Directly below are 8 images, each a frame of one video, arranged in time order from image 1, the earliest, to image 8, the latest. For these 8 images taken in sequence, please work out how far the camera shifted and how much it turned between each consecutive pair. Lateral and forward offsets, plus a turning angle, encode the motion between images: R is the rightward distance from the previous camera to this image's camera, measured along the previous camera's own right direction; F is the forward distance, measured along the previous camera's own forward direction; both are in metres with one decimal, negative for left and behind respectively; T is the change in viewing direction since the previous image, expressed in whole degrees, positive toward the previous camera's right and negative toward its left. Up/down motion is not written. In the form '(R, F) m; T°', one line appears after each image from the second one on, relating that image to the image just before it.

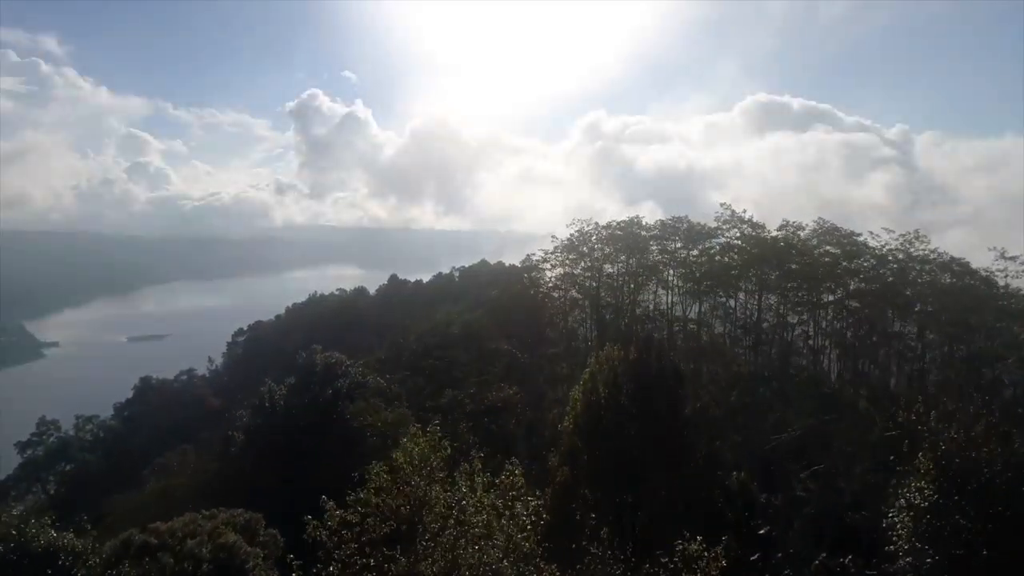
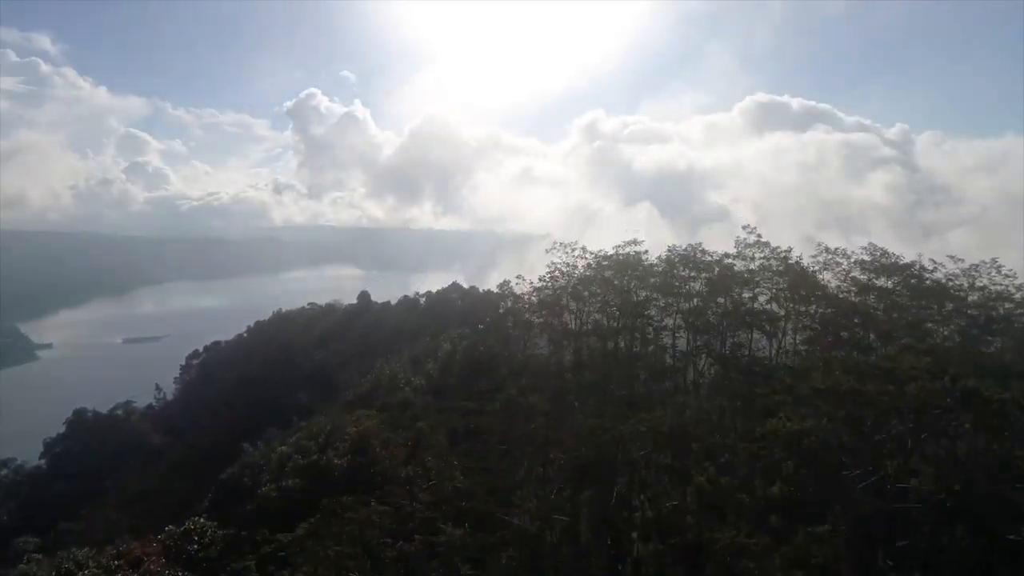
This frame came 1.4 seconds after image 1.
(+0.8, +4.3) m; 0°
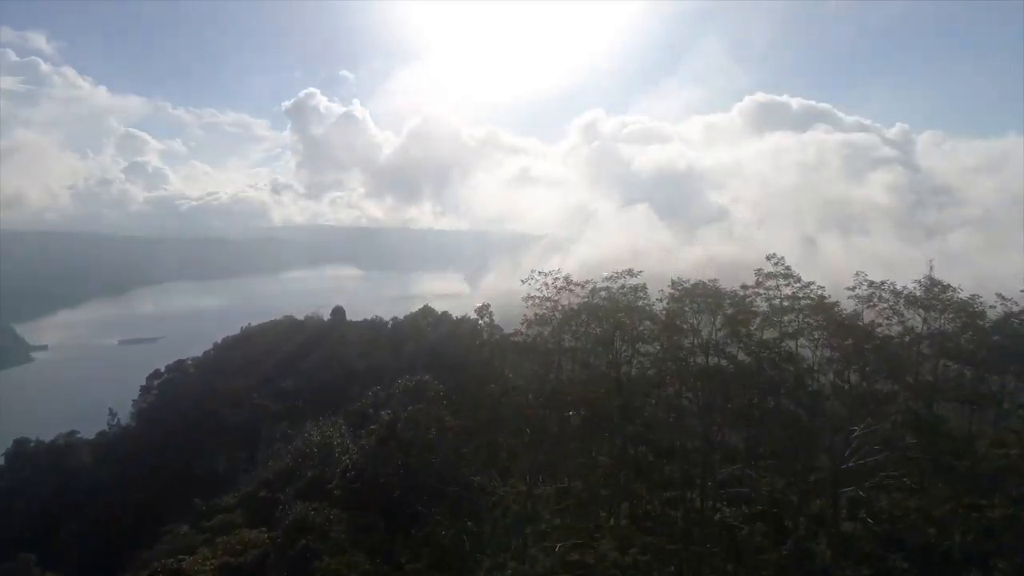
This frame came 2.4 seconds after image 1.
(+0.6, +3.1) m; 0°
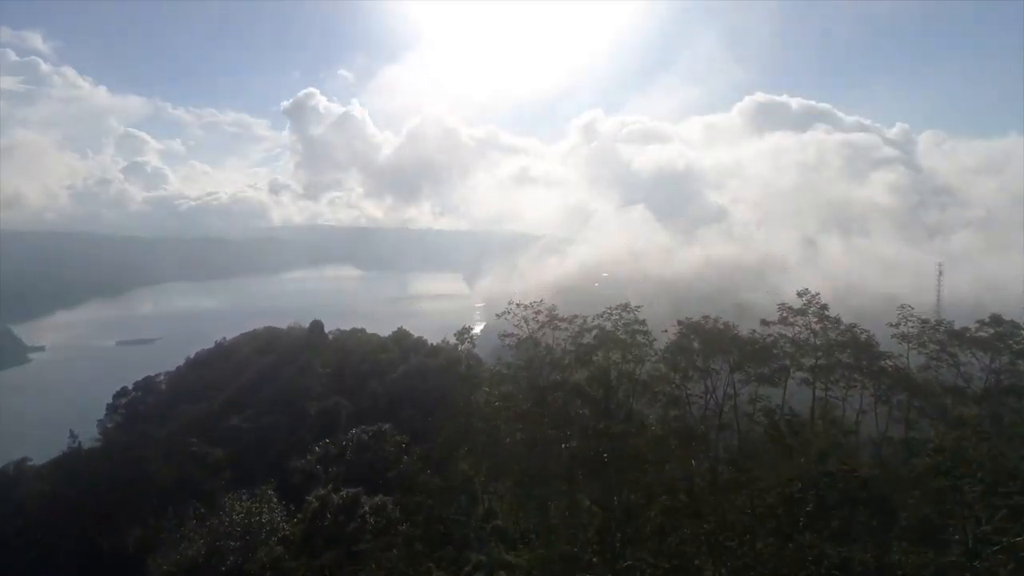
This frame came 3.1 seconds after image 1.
(+0.4, +2.3) m; 0°
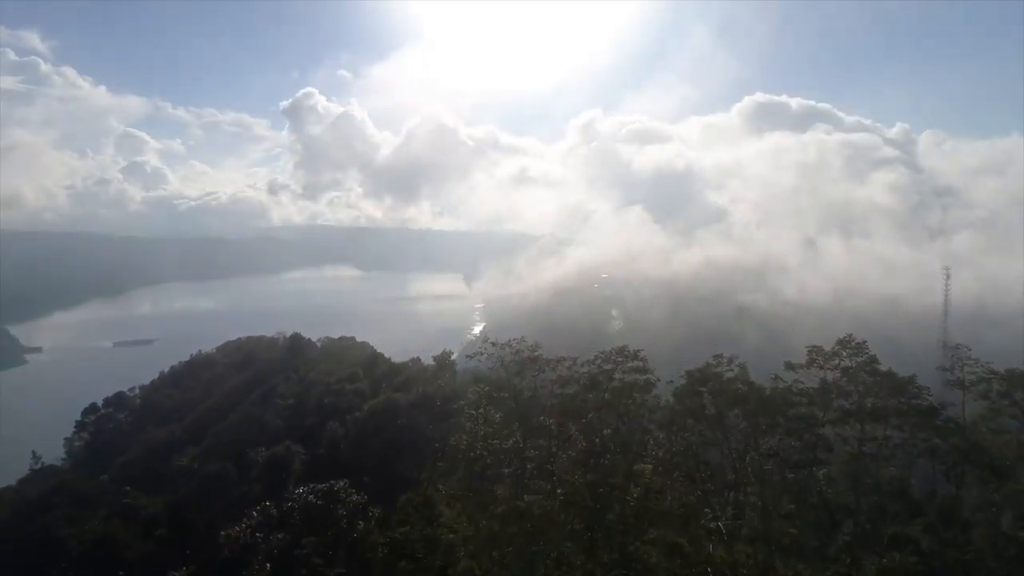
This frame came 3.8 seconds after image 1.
(+0.3, +1.9) m; 0°
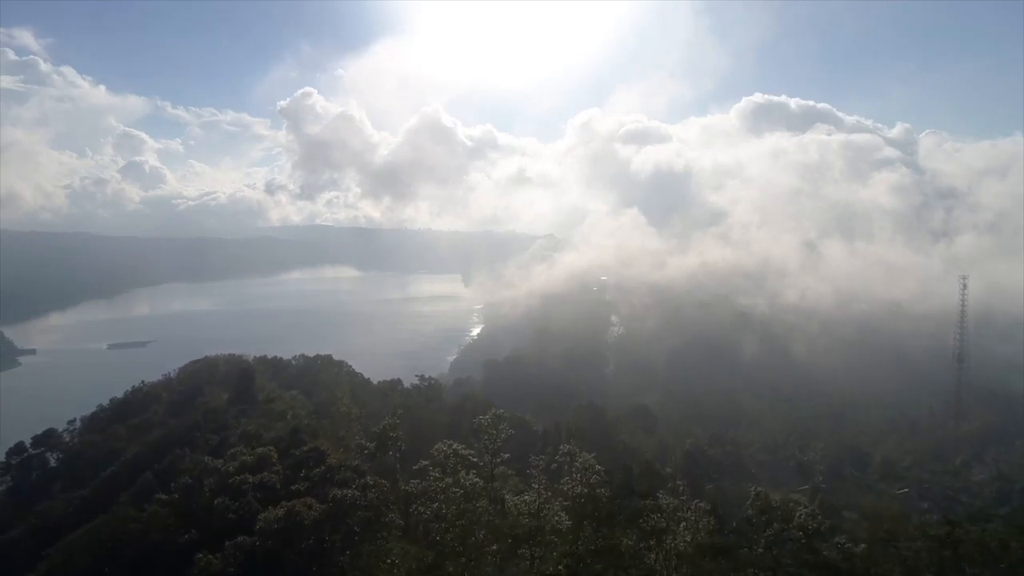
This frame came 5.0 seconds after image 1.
(+0.6, +3.9) m; 0°
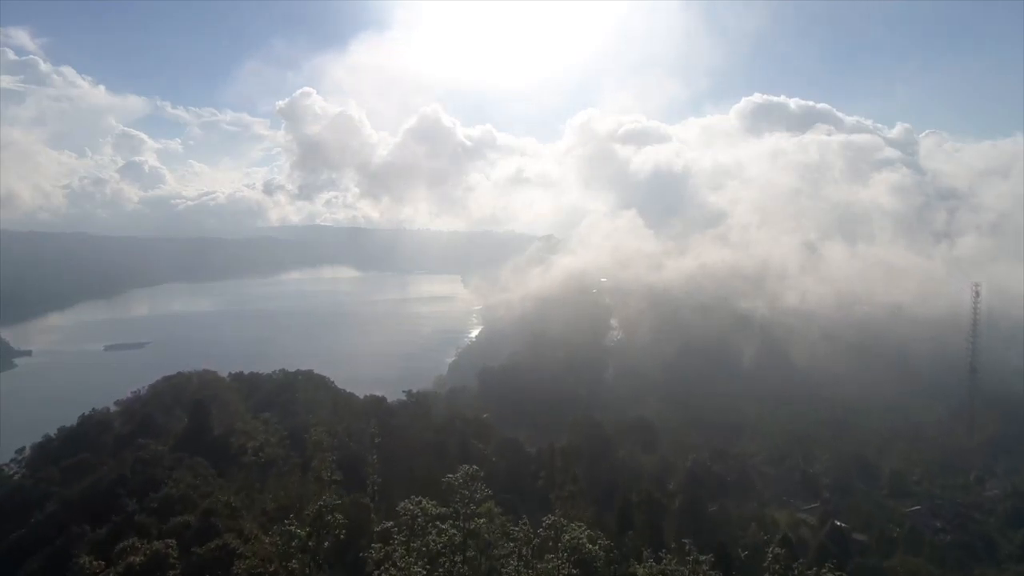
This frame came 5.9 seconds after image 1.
(+0.5, +2.7) m; 0°
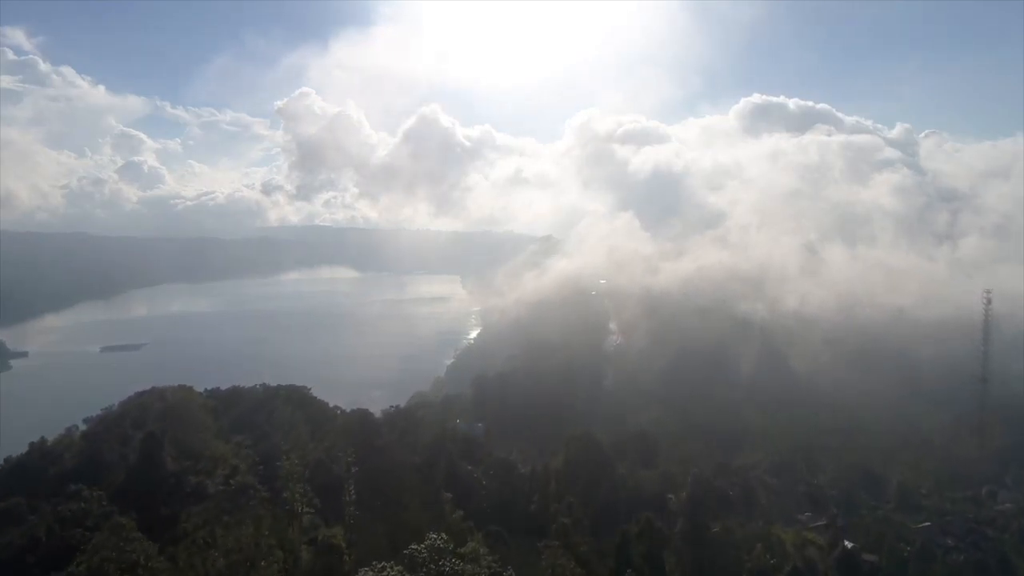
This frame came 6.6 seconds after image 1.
(+0.4, +2.3) m; 0°
